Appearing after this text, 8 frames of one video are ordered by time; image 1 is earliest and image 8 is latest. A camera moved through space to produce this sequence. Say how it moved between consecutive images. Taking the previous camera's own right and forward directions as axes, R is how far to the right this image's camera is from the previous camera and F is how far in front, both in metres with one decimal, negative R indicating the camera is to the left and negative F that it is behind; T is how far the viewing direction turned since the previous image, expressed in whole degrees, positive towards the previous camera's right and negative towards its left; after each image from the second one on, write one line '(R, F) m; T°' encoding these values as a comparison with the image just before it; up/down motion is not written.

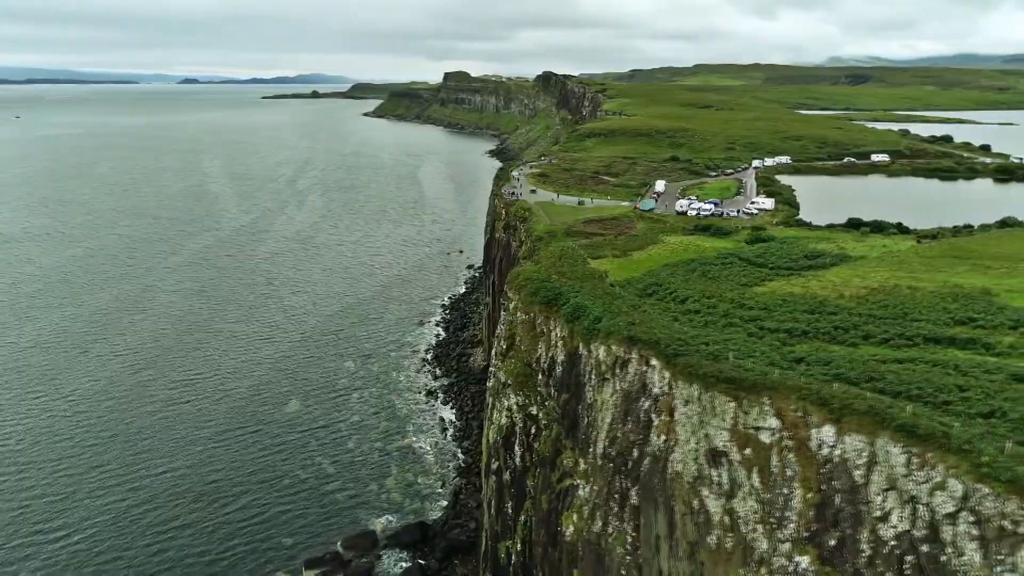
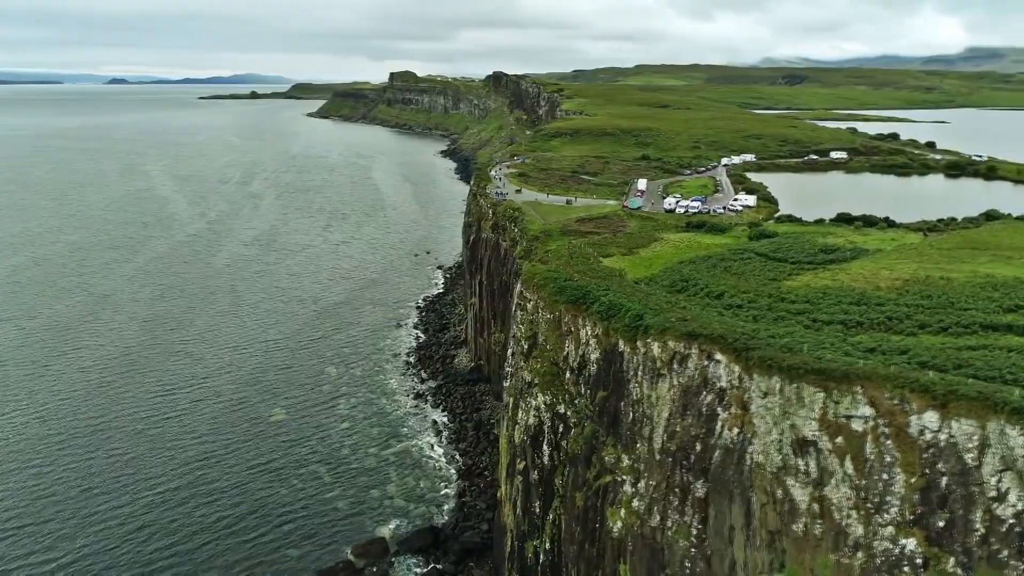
(-3.4, +0.1) m; +4°
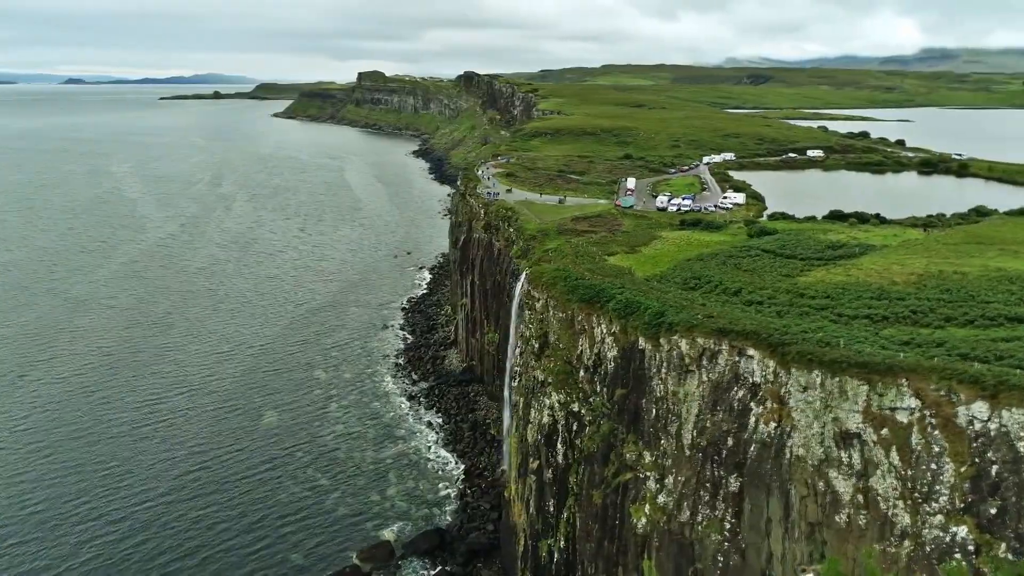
(-1.9, +0.1) m; +3°
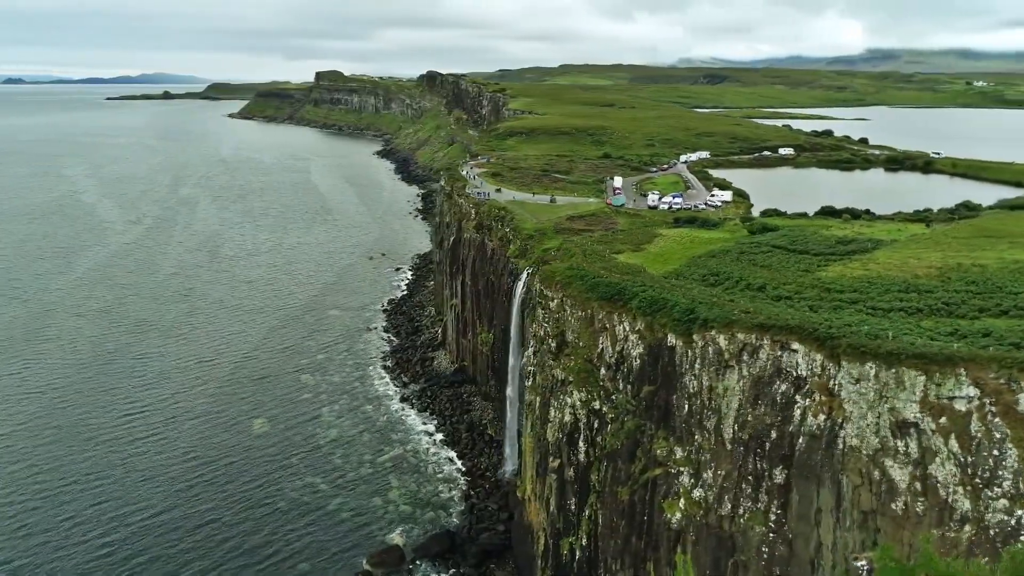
(-2.5, +0.1) m; +3°
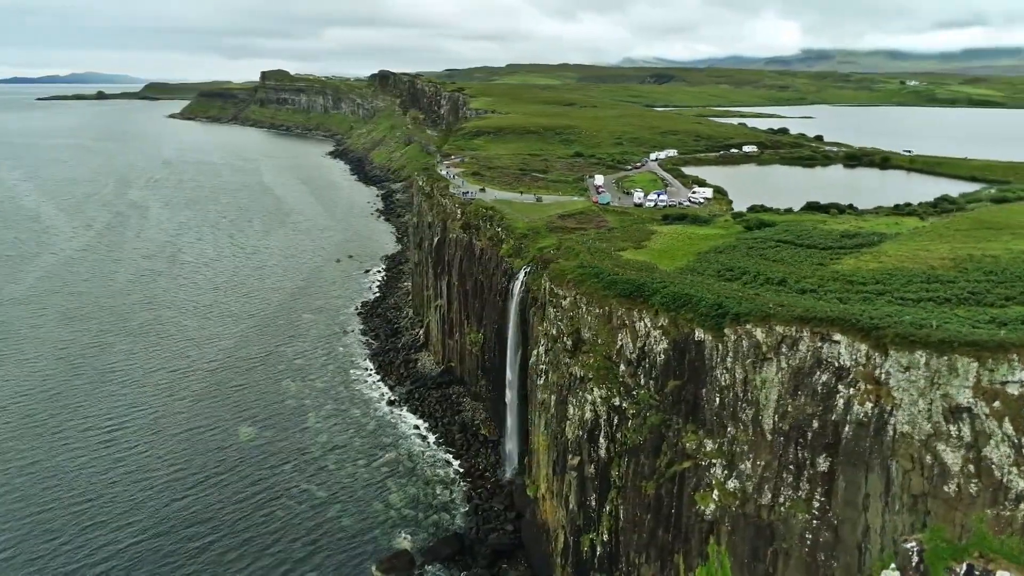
(-2.9, +0.1) m; +4°
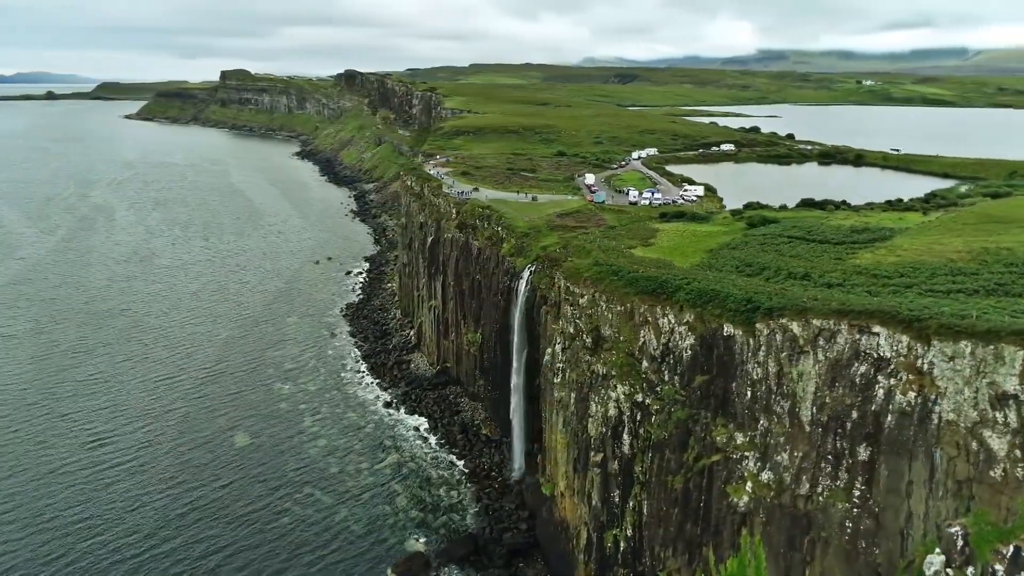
(-2.5, +0.1) m; +3°
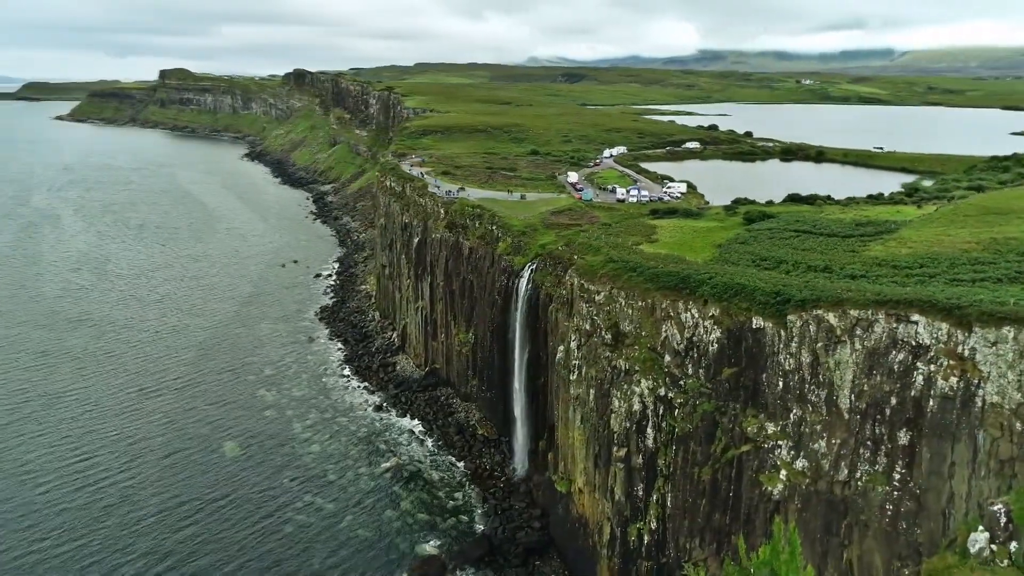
(-3.2, +0.2) m; +4°
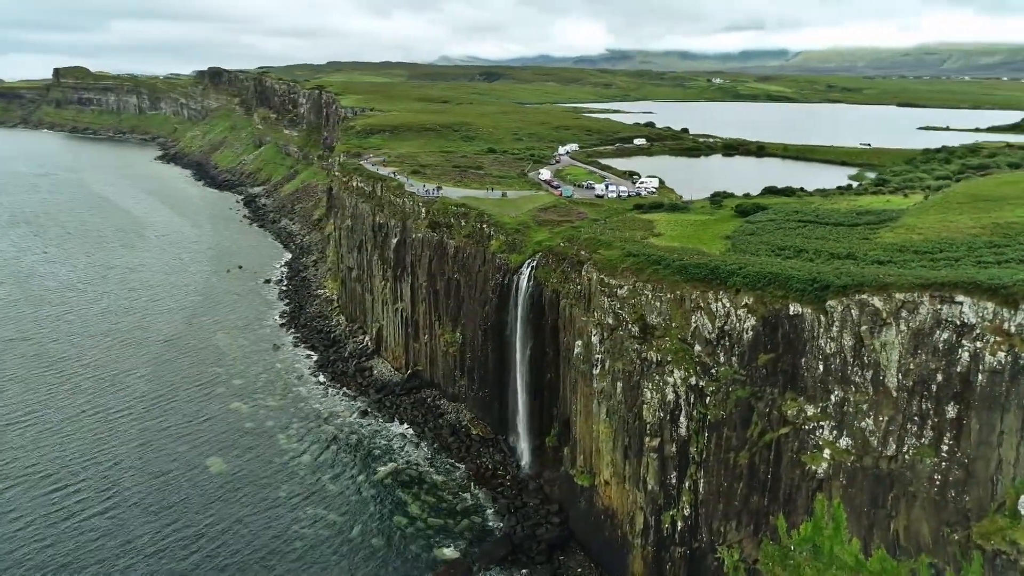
(-5.0, +0.4) m; +7°
